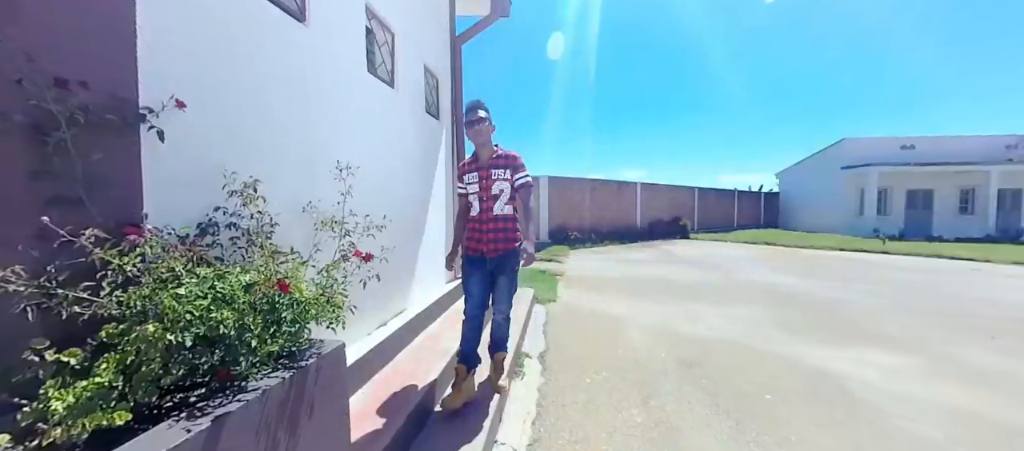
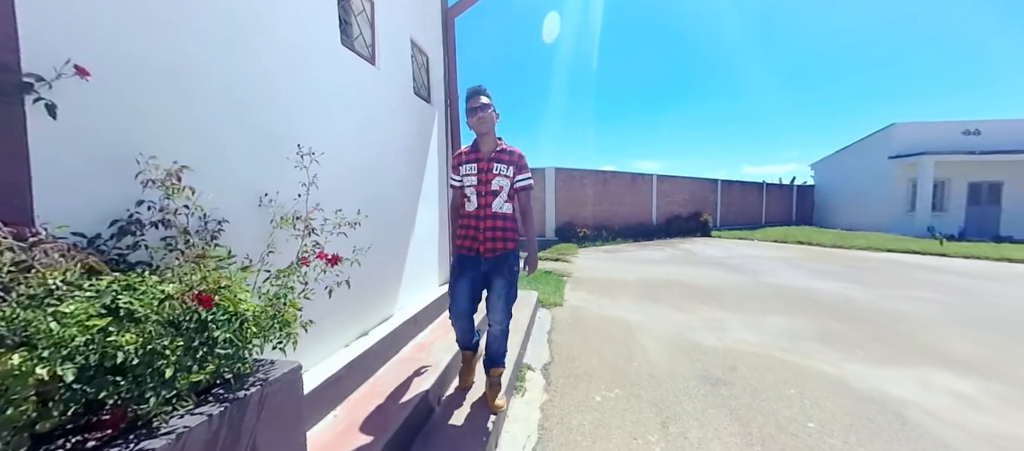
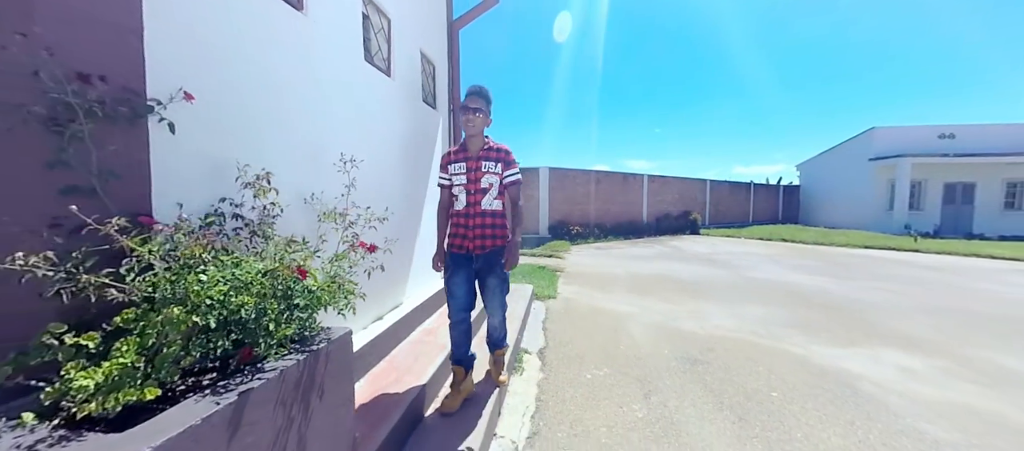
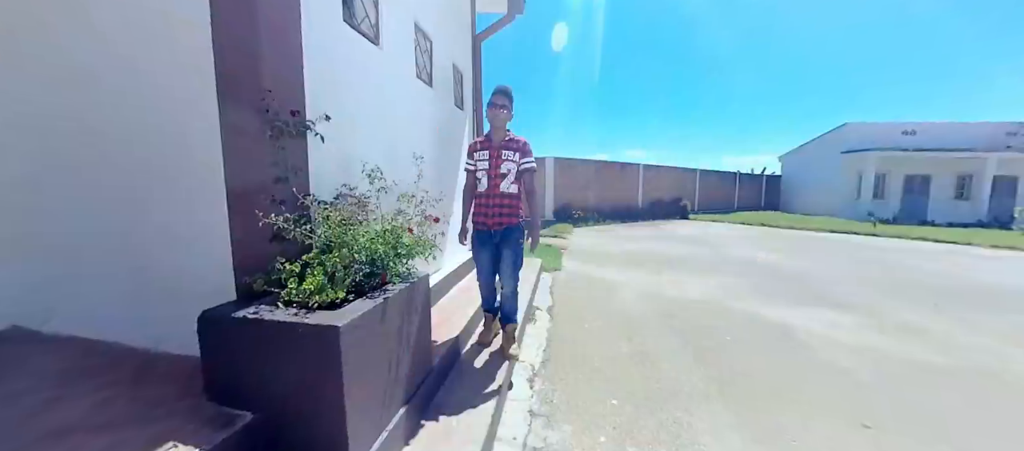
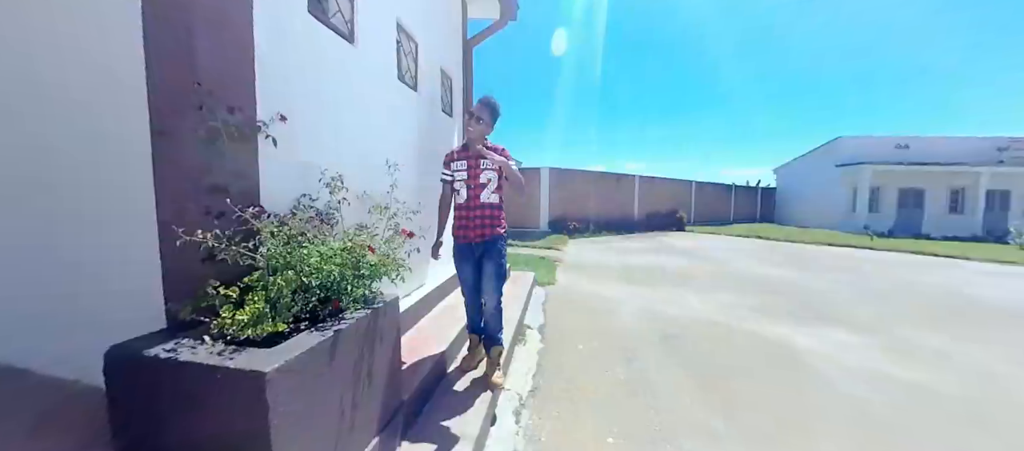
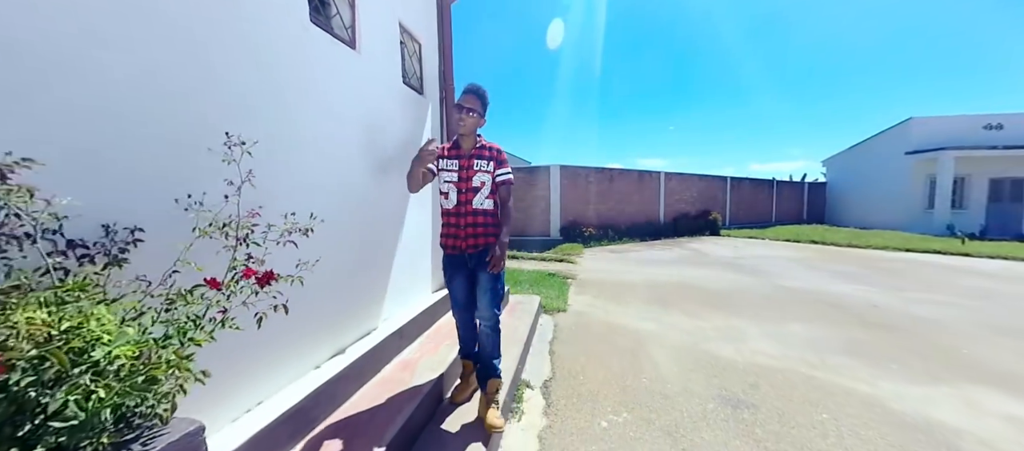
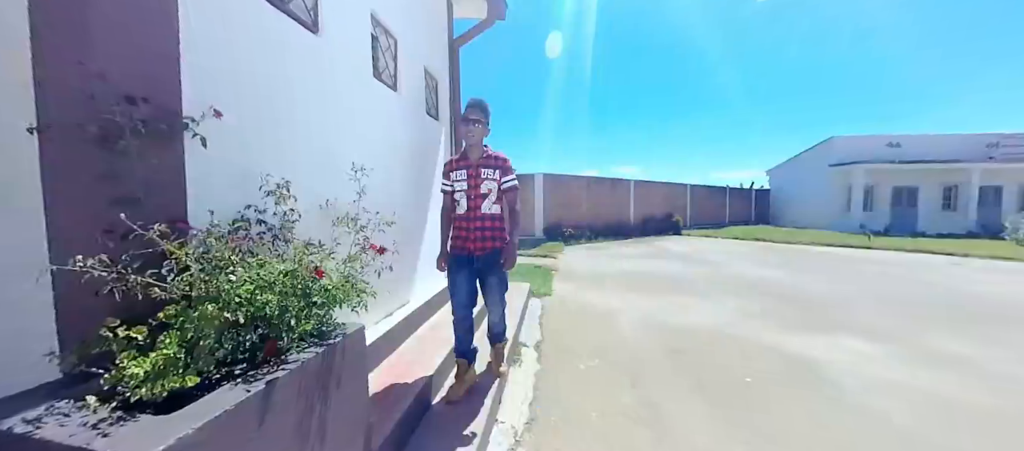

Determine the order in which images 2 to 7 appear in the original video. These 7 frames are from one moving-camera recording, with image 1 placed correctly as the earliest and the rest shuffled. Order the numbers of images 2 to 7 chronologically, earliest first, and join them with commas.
7, 5, 4, 6, 2, 3
